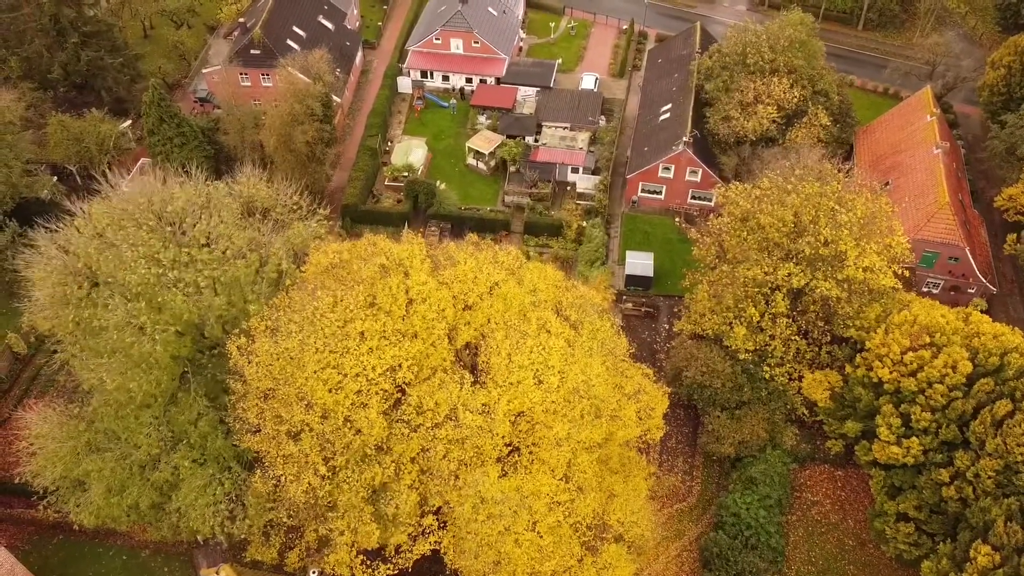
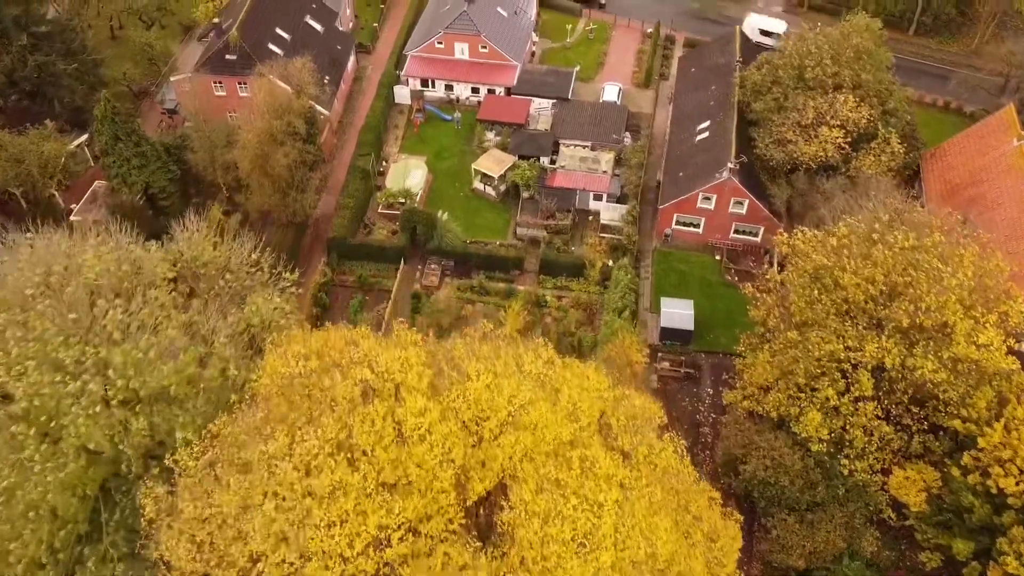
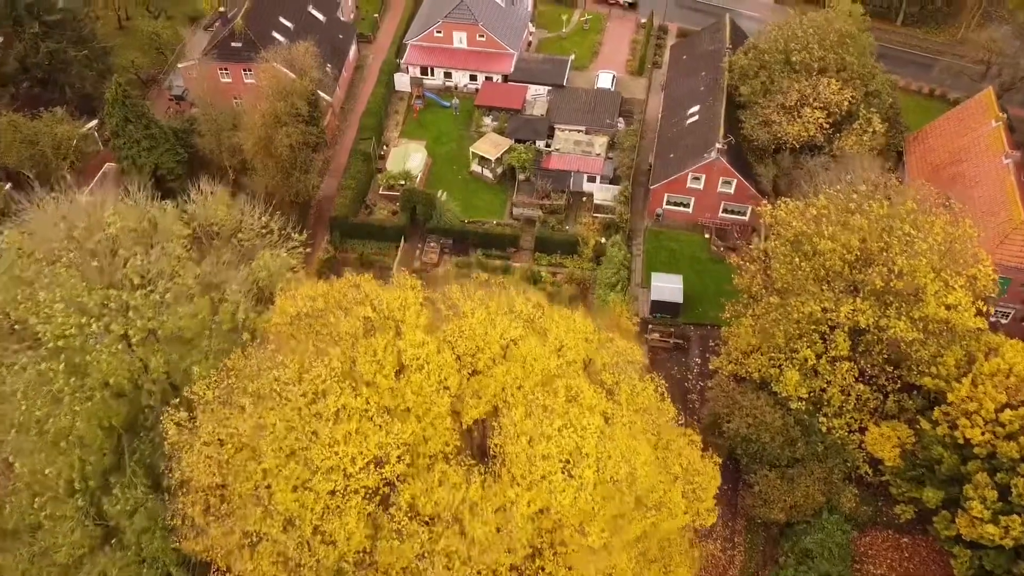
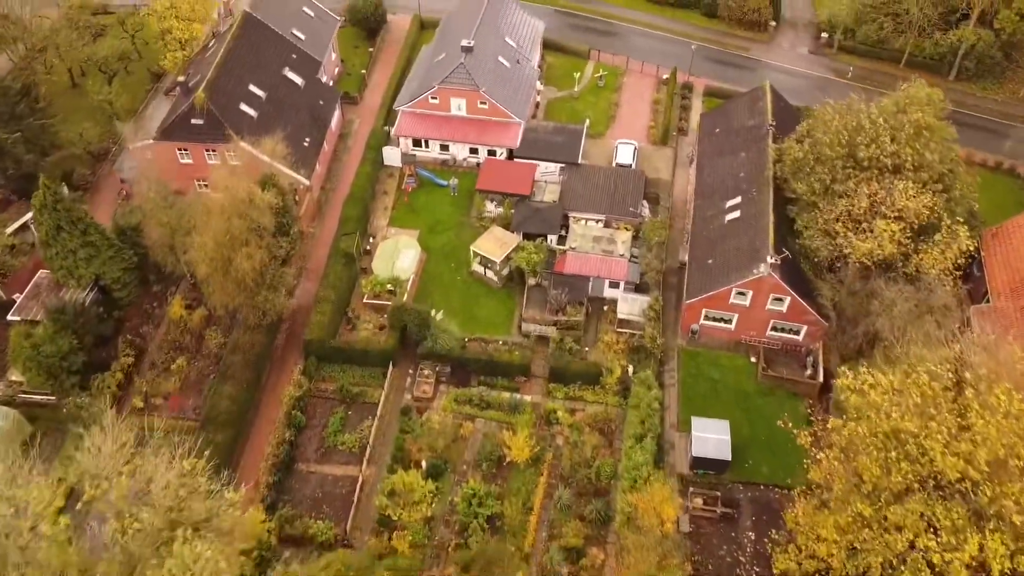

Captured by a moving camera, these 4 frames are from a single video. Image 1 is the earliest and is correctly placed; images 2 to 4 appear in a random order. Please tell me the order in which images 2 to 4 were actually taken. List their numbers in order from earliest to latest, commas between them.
3, 2, 4
